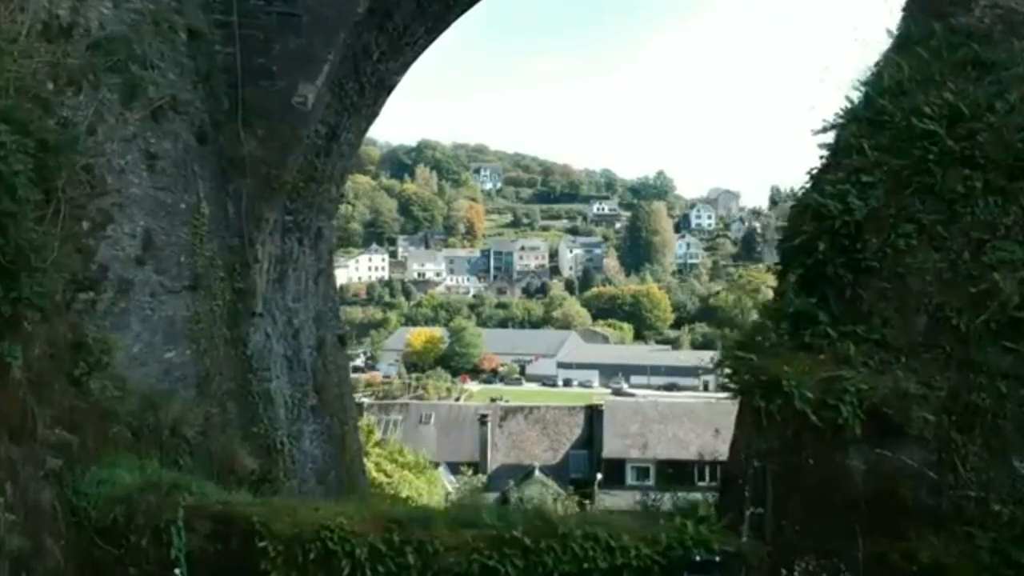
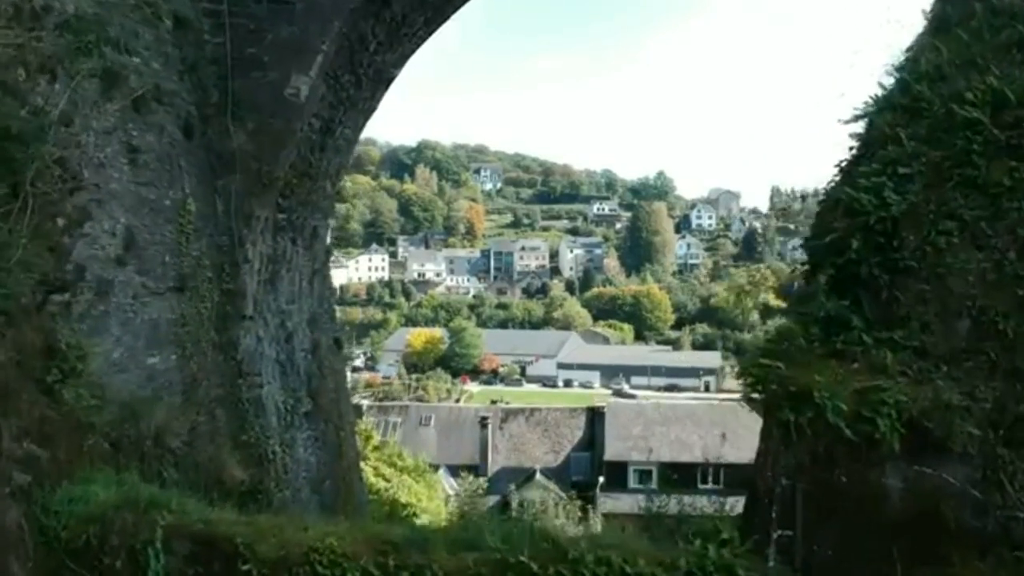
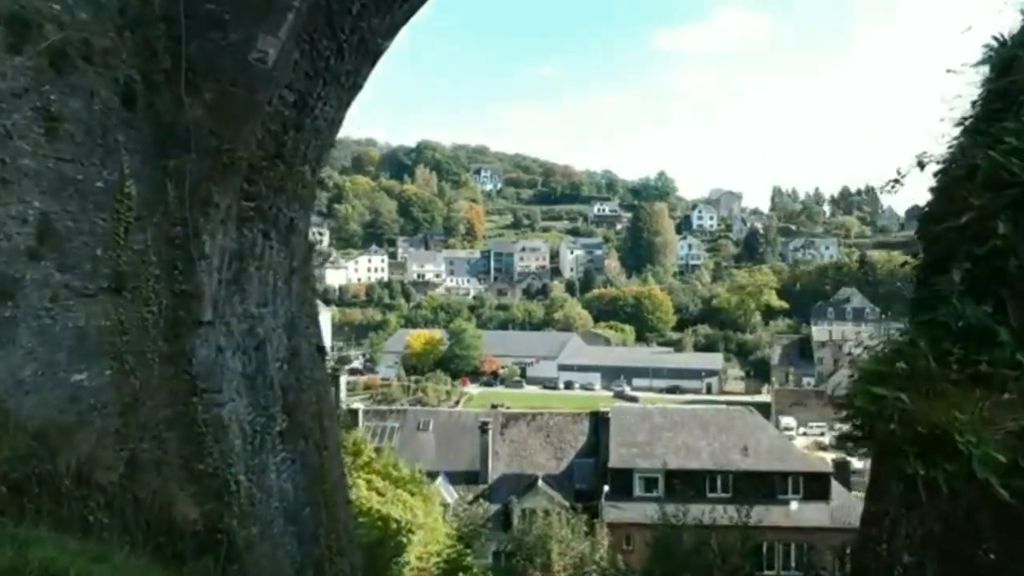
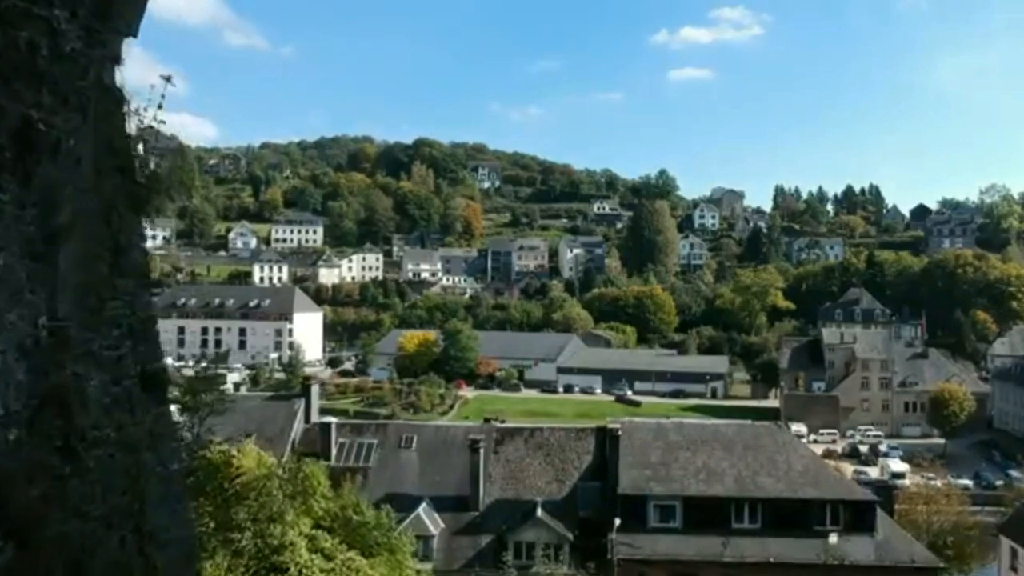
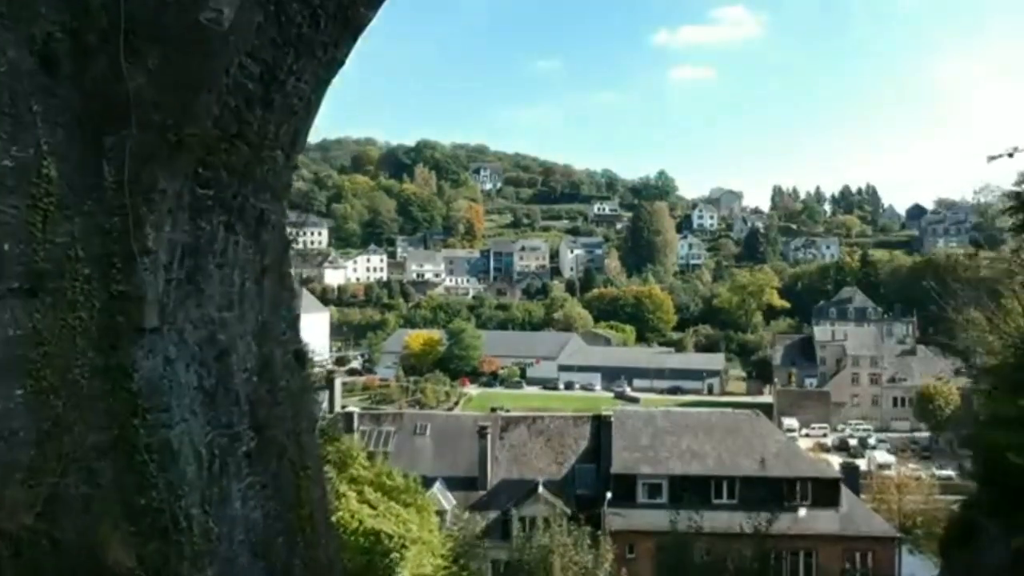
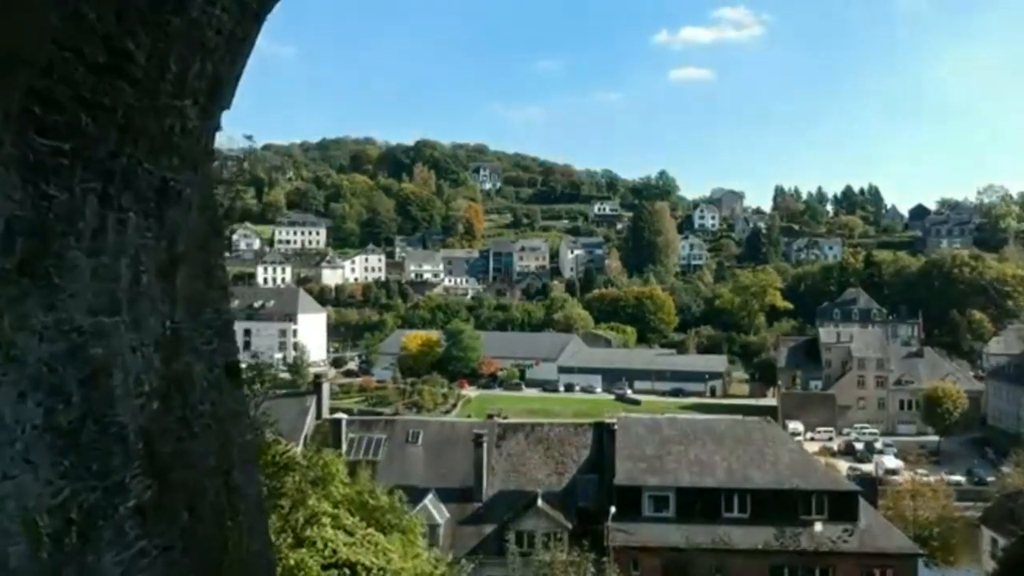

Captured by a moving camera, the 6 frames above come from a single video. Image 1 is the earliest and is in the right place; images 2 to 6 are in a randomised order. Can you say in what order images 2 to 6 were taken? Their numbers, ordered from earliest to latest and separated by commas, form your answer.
2, 3, 5, 6, 4
